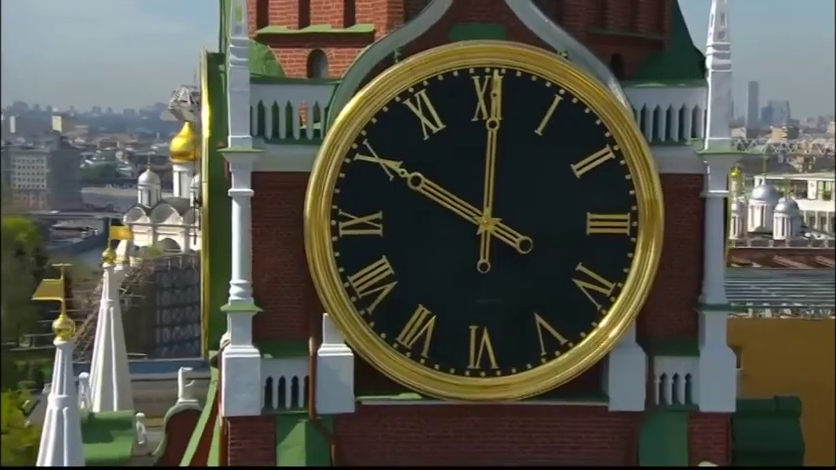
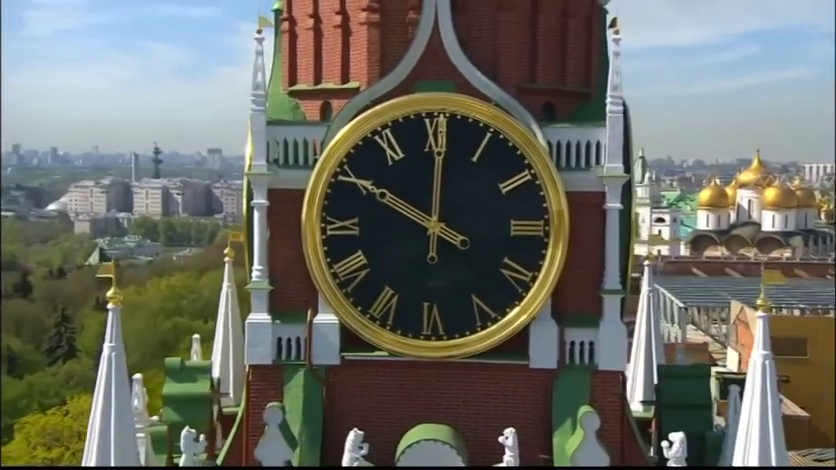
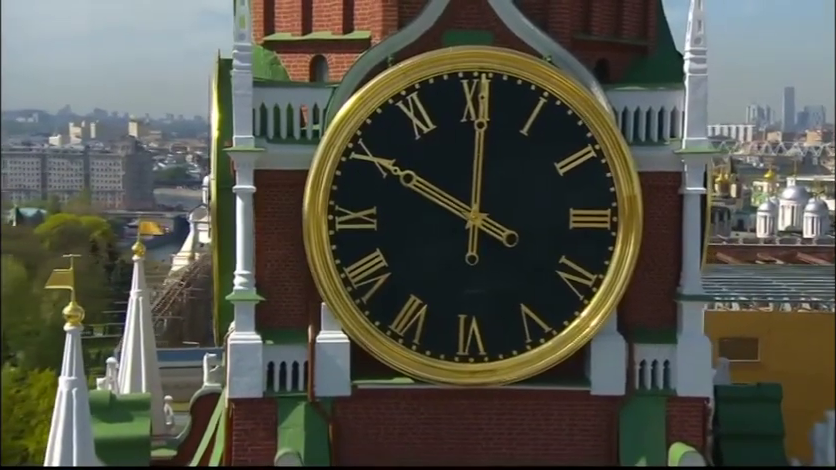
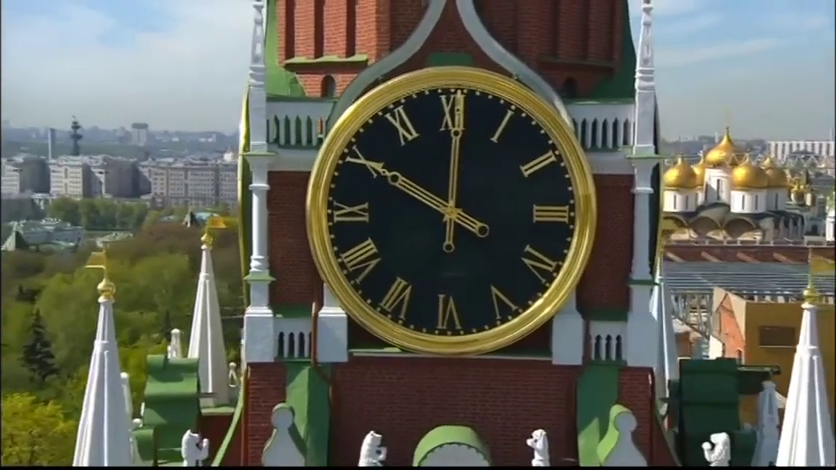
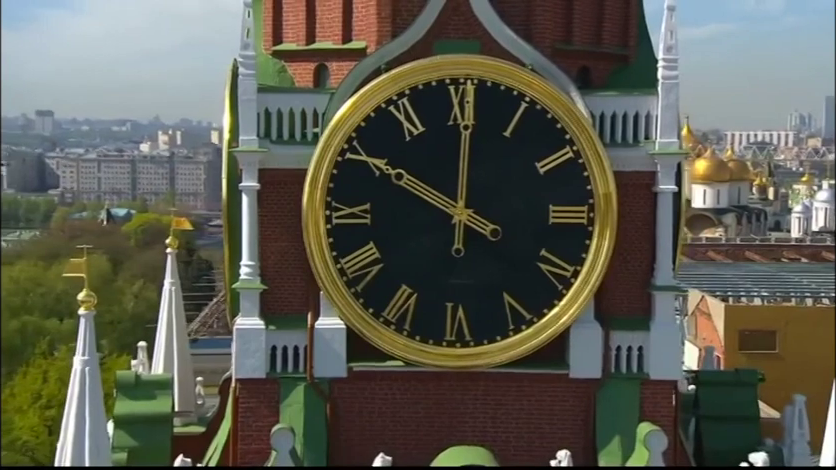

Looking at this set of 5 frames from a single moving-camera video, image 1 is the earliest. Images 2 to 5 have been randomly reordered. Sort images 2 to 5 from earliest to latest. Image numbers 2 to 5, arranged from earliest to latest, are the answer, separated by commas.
3, 5, 4, 2
